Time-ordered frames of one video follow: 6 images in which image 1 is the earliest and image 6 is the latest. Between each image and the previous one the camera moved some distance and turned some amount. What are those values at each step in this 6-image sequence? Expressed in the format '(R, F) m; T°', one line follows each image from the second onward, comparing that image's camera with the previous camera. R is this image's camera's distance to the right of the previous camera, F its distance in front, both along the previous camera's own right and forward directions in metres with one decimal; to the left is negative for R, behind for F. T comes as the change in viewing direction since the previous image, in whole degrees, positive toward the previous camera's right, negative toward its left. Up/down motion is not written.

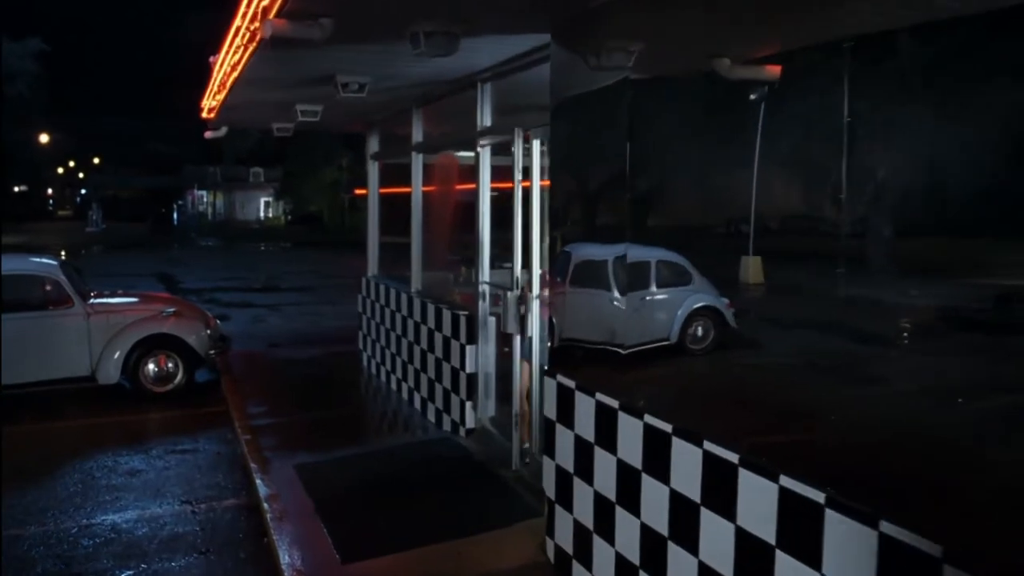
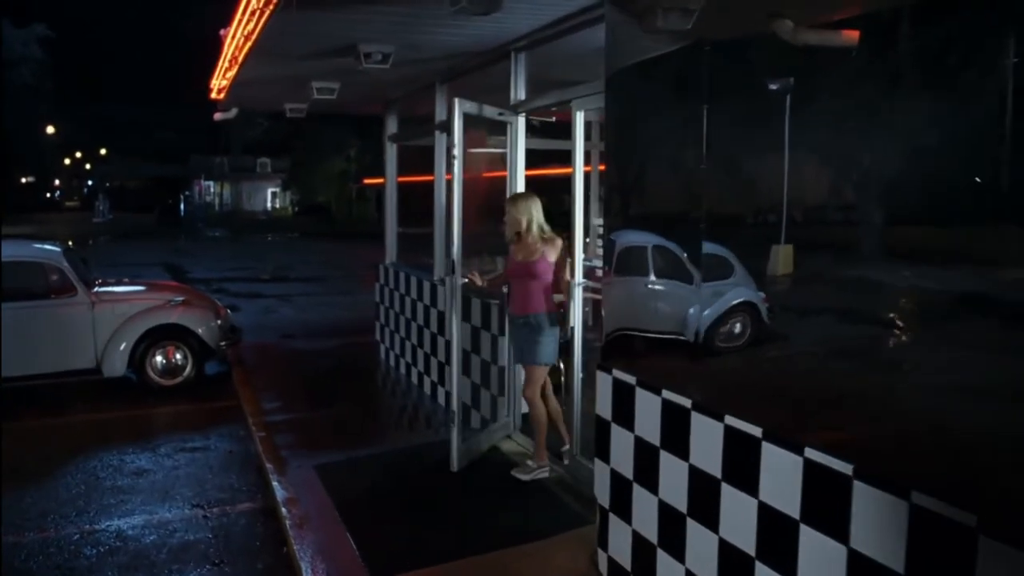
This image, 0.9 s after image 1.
(-0.2, +0.5) m; 0°
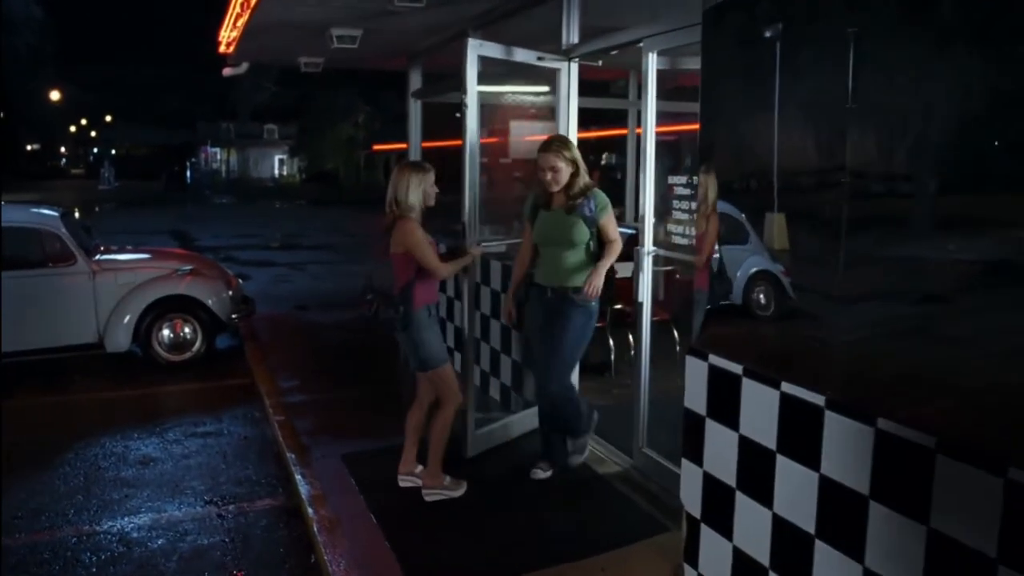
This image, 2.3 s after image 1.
(-0.3, +0.7) m; 0°
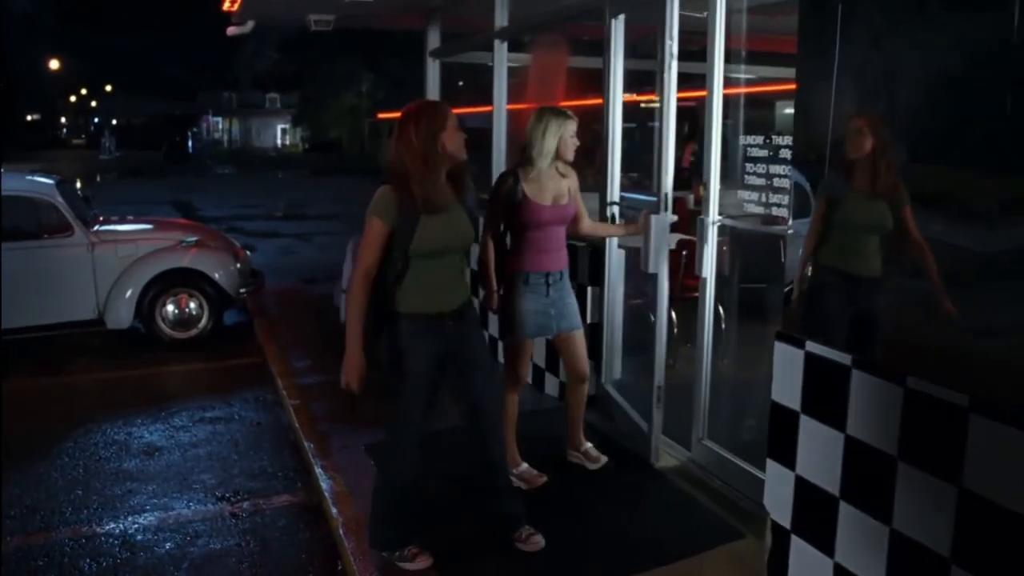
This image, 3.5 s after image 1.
(-0.2, +0.5) m; 0°
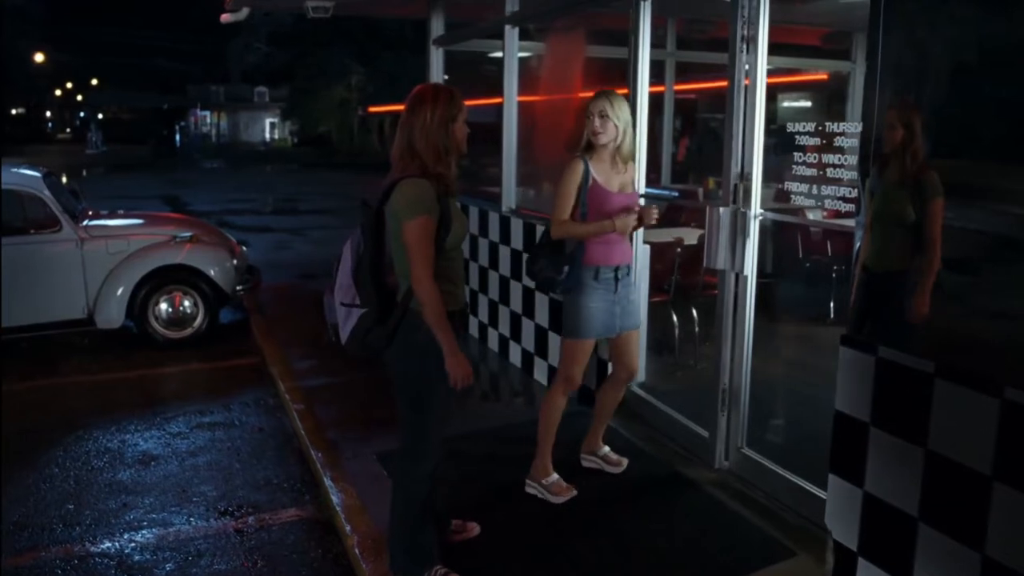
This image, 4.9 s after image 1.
(-0.2, +0.3) m; +1°
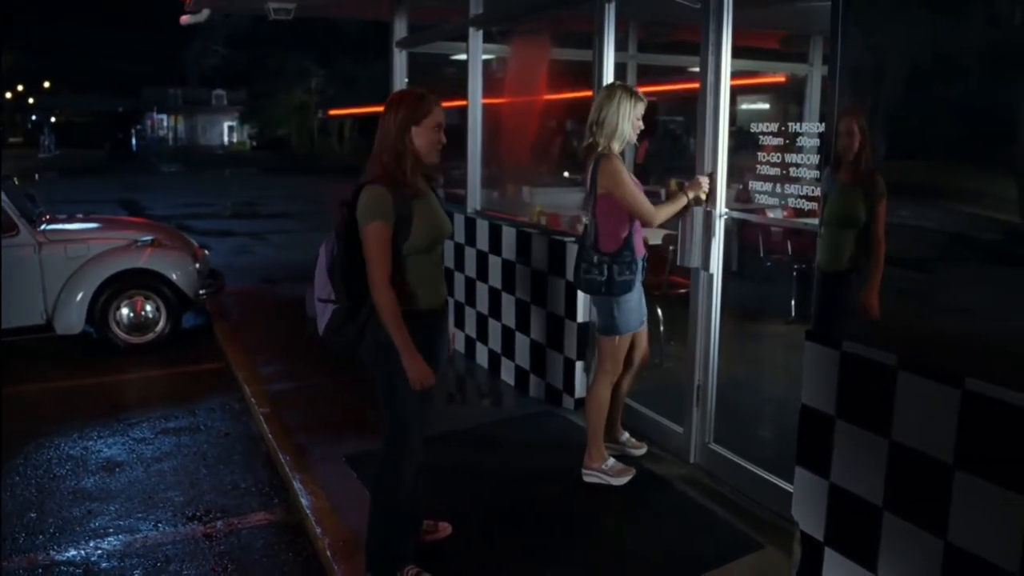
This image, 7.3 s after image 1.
(0.0, 0.0) m; +2°
